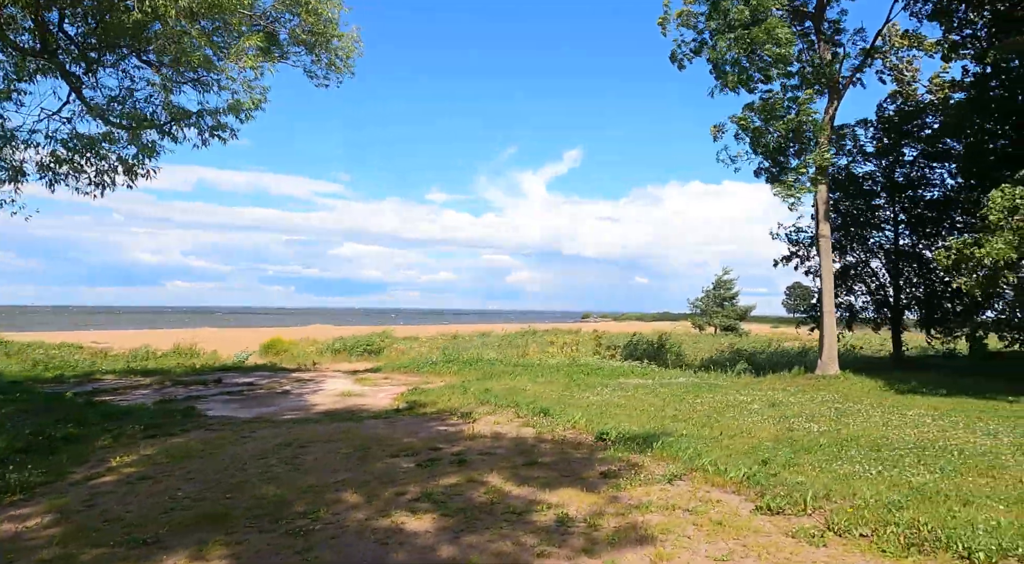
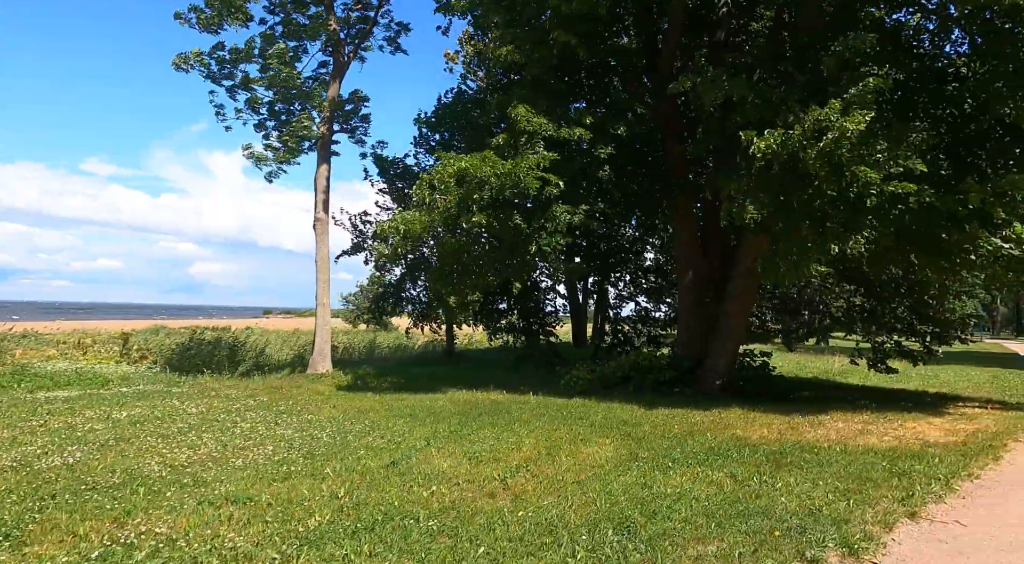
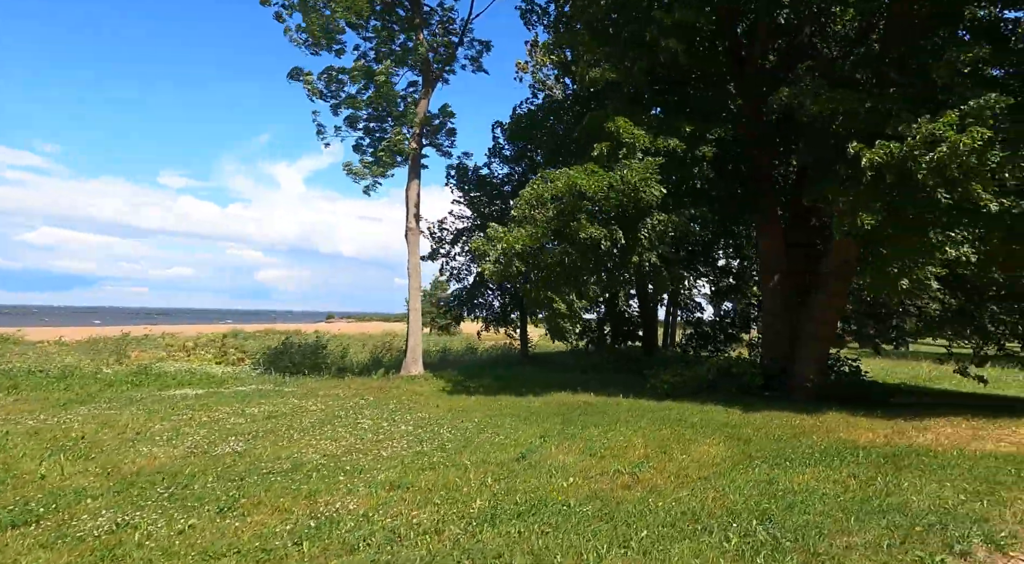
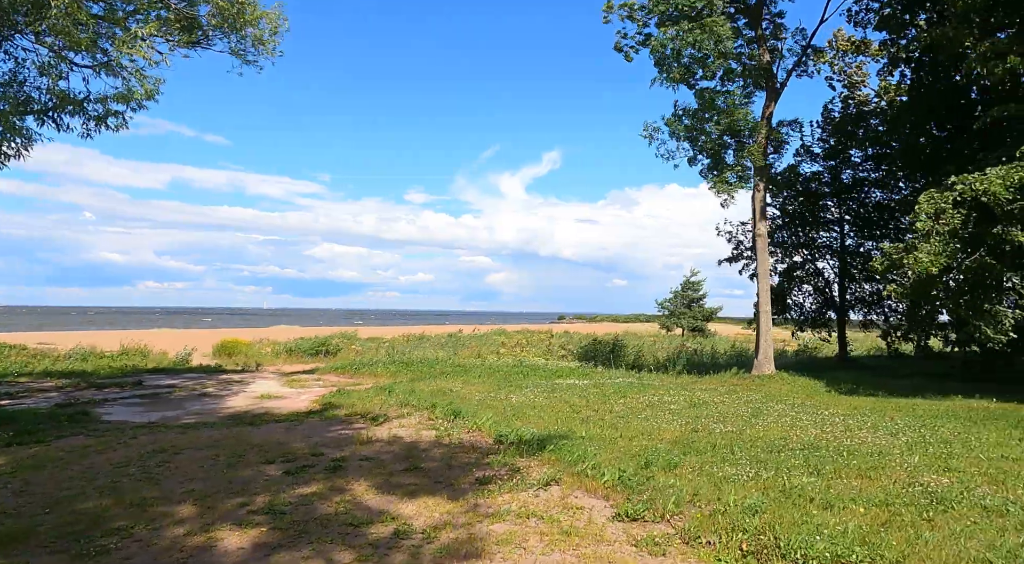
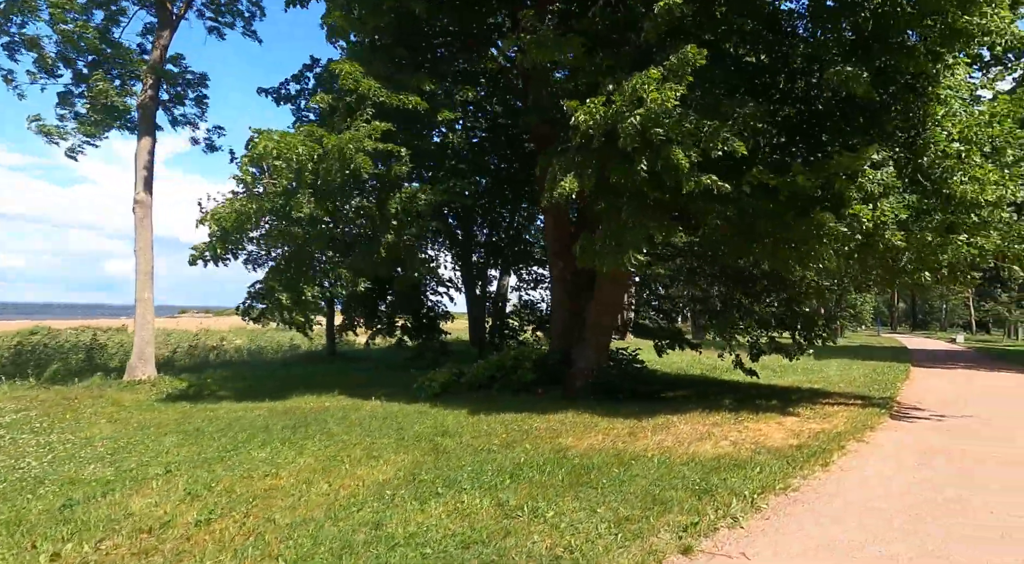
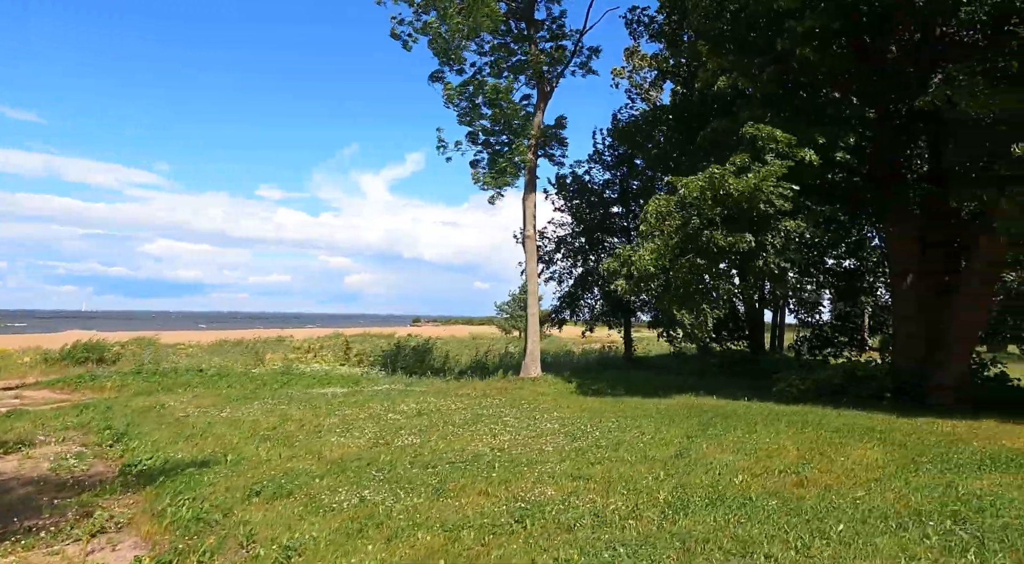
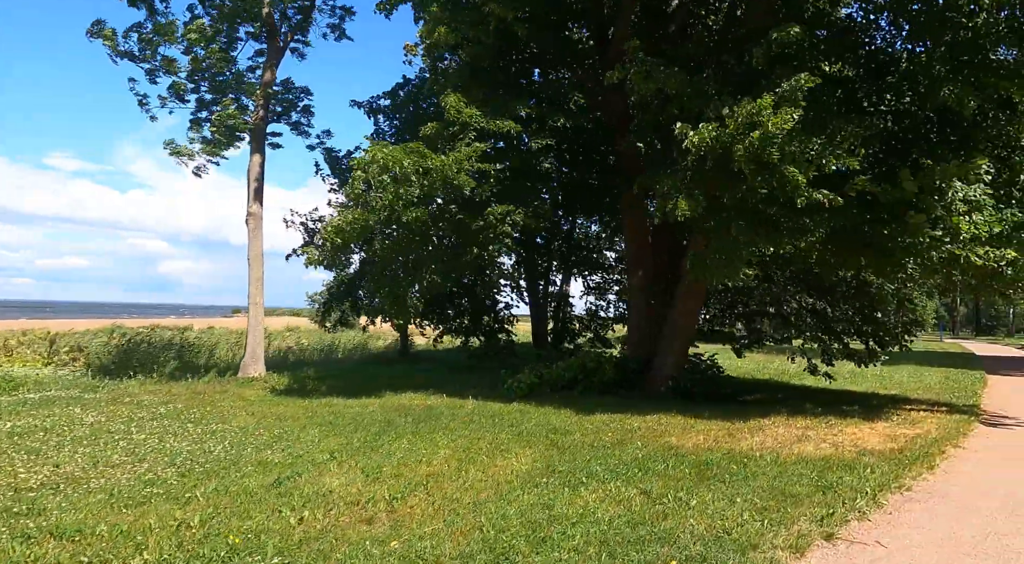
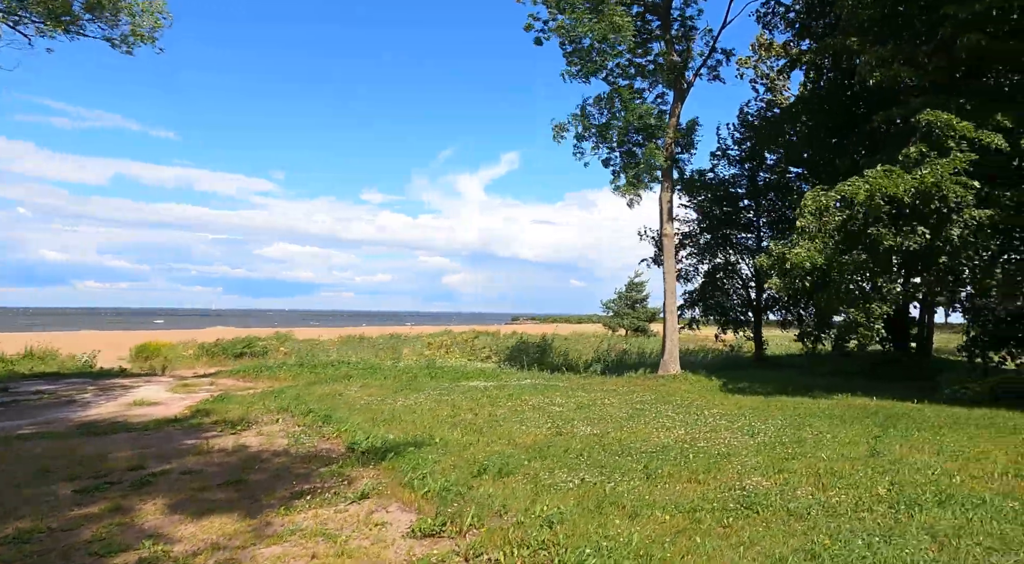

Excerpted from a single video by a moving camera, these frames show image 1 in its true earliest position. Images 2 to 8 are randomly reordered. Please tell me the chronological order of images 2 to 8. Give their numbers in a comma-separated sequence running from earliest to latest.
4, 8, 6, 3, 2, 7, 5
